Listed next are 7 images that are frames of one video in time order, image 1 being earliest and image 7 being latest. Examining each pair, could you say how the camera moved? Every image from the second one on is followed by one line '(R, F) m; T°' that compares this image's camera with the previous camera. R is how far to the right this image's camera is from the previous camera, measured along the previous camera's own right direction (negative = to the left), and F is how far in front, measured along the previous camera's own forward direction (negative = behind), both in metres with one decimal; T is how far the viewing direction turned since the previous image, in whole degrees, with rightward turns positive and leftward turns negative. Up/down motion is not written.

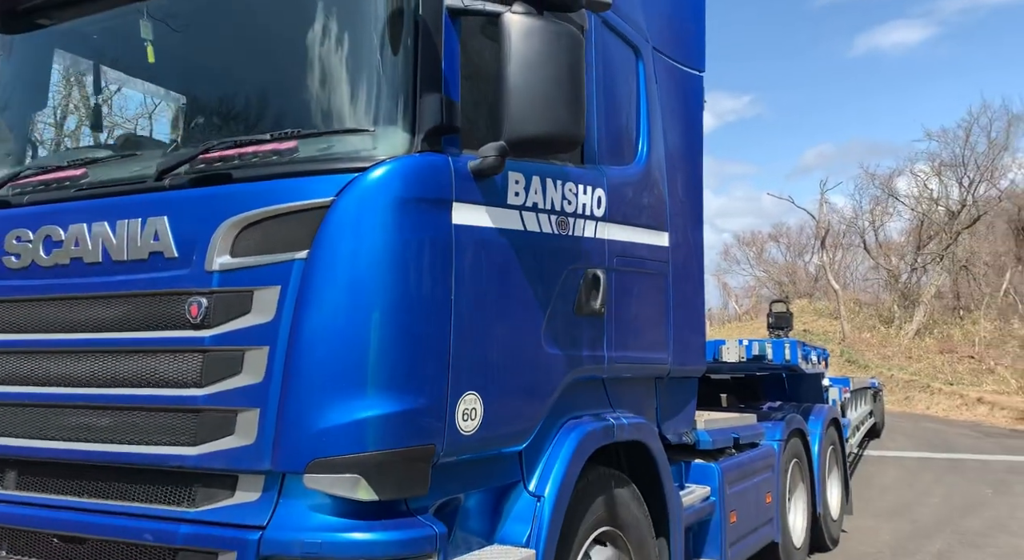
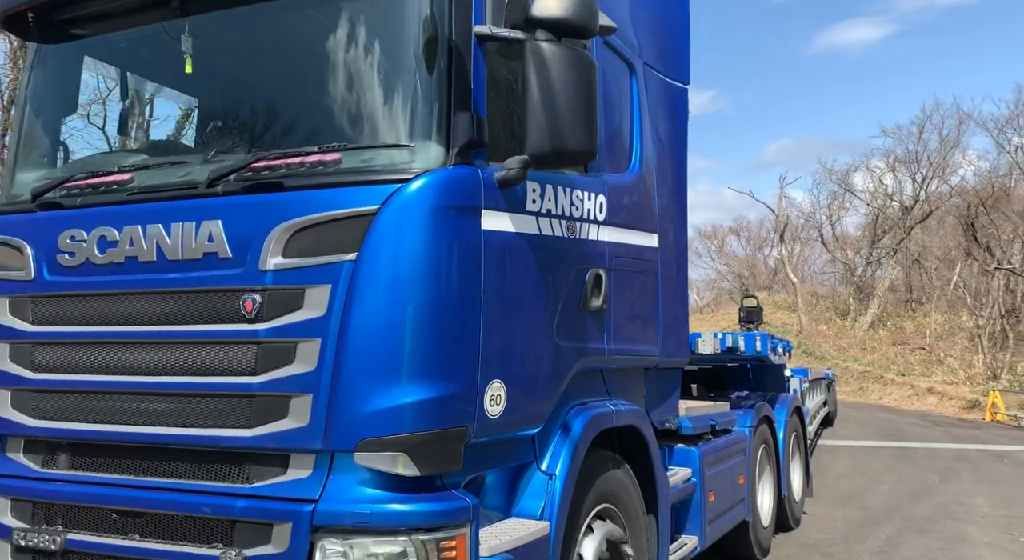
(-0.2, -0.3) m; +2°
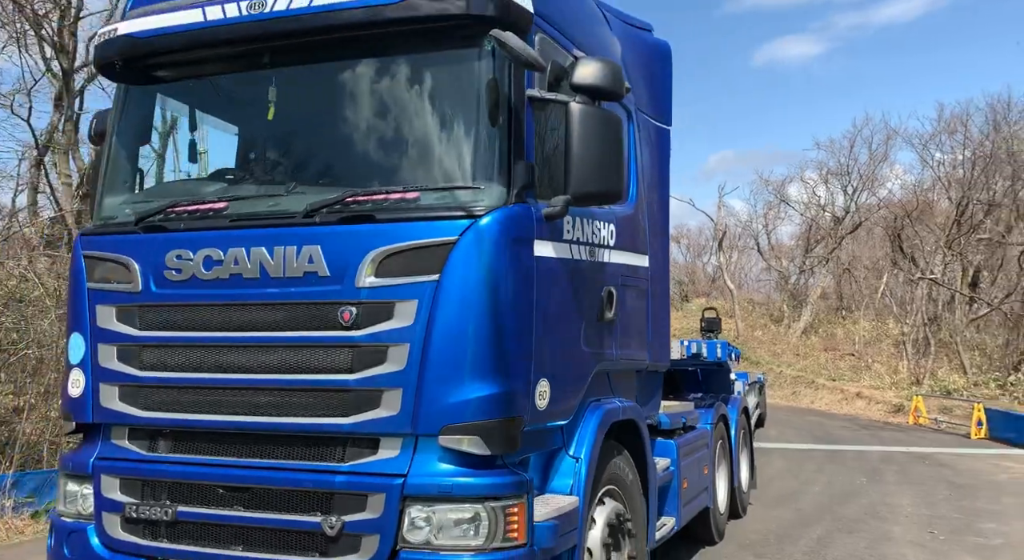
(-0.4, -0.6) m; +4°
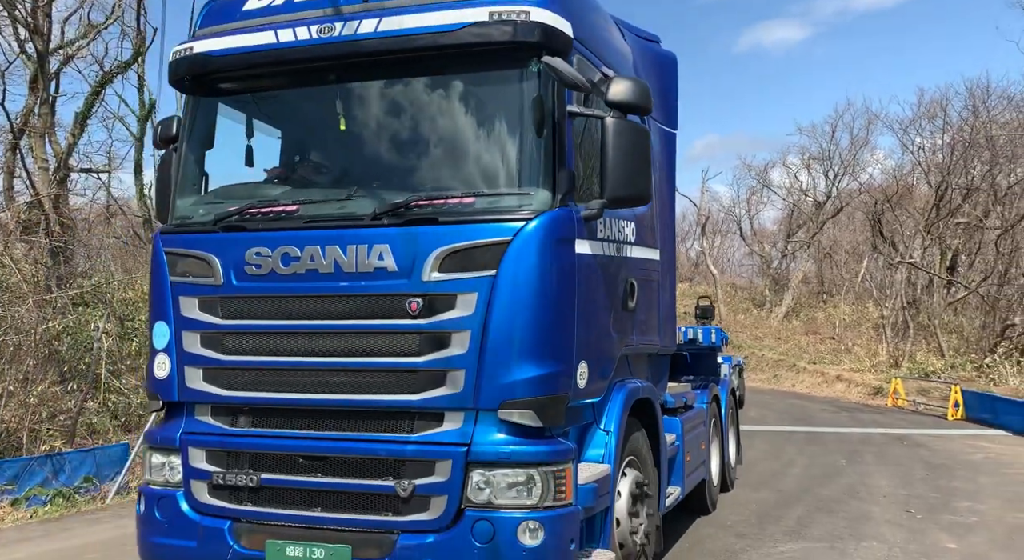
(-0.2, -0.5) m; +1°
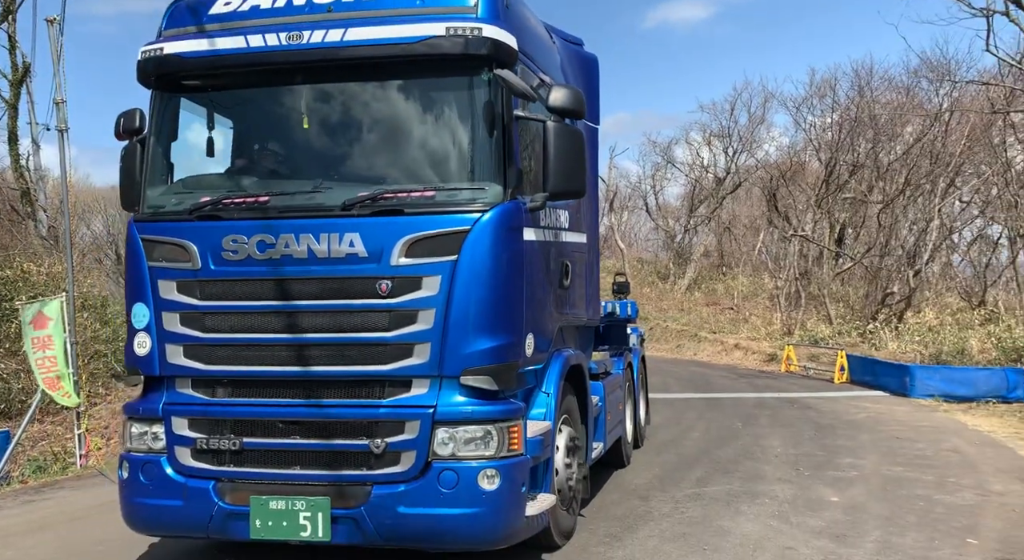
(-0.2, -0.5) m; +5°
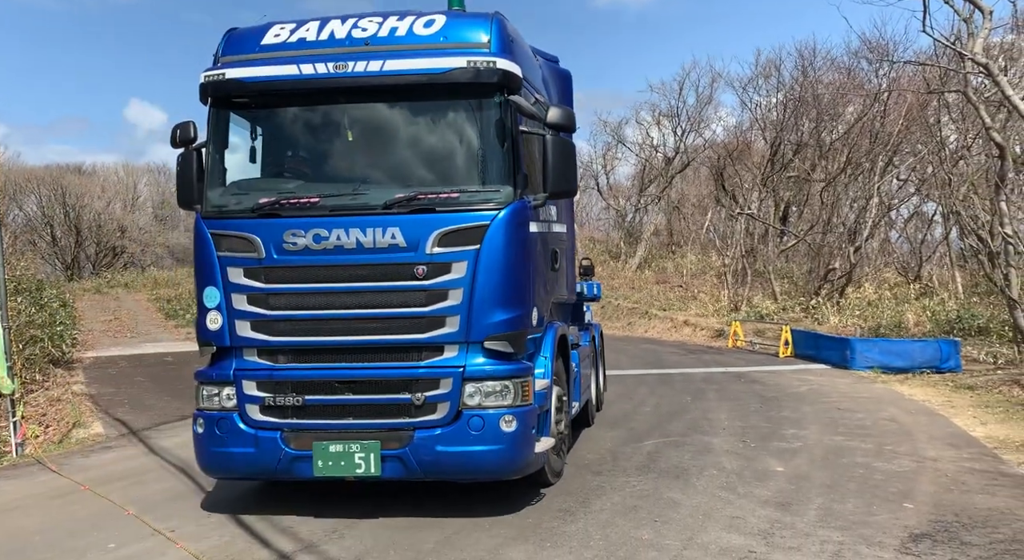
(-0.4, -1.2) m; +3°
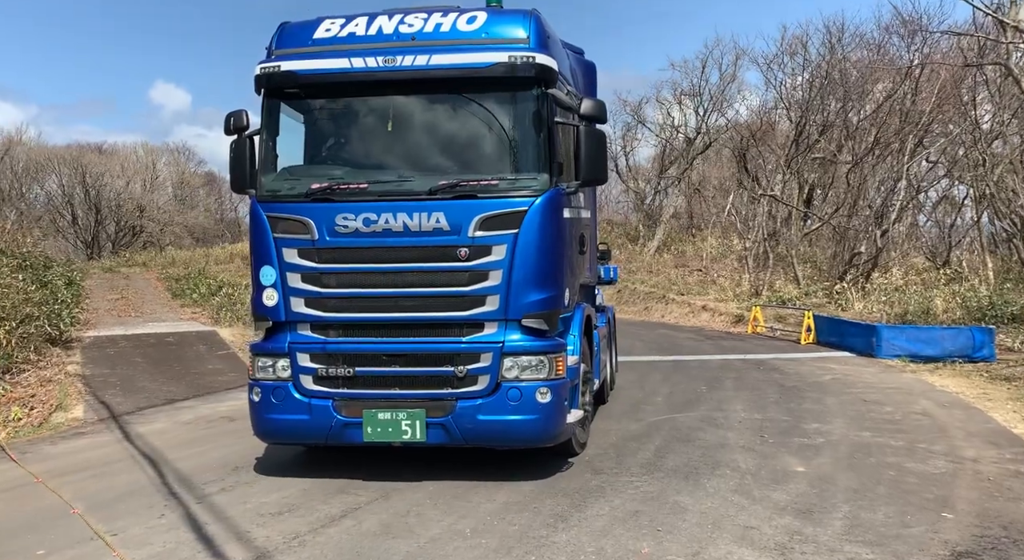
(+0.2, +0.9) m; -1°
